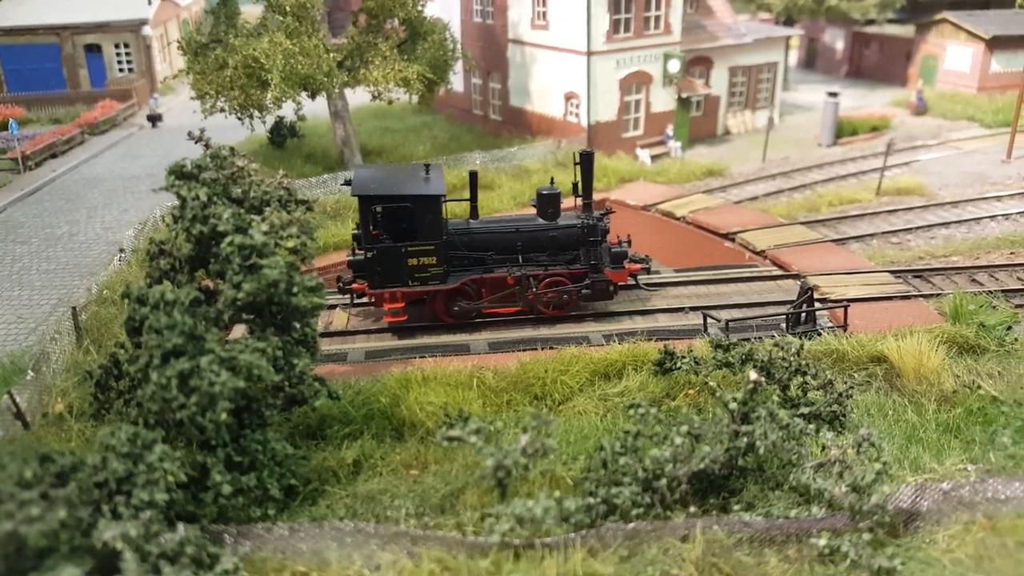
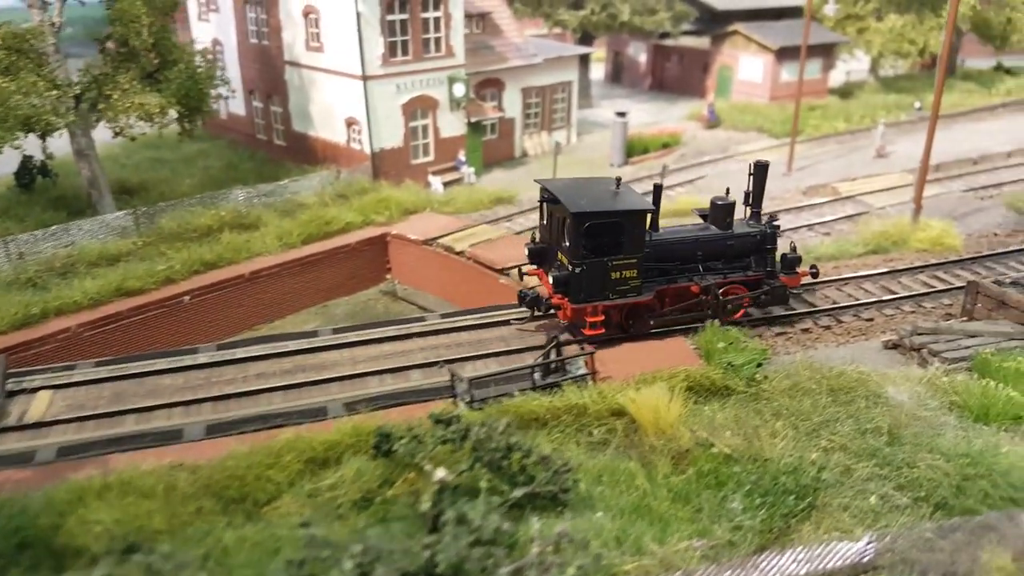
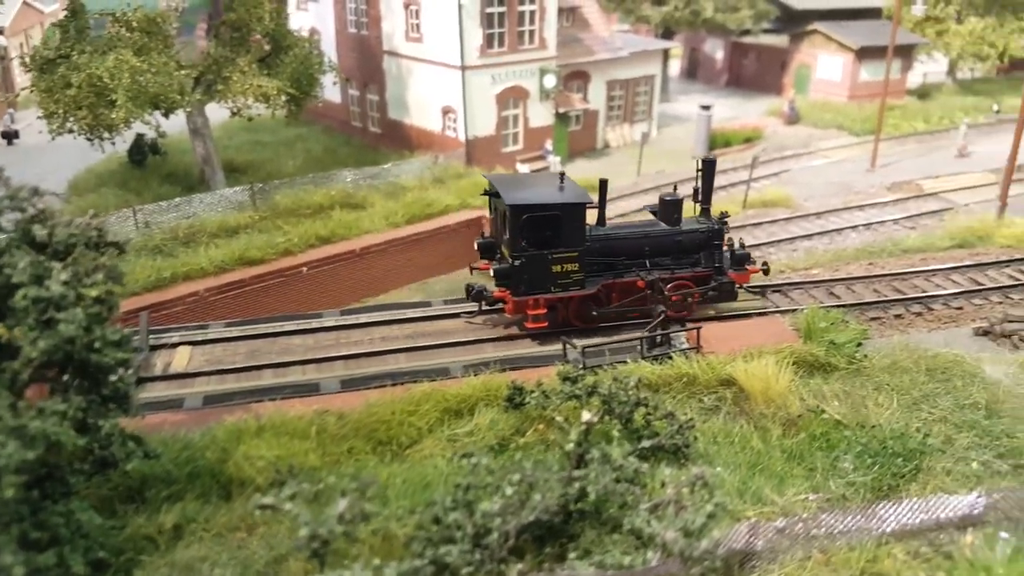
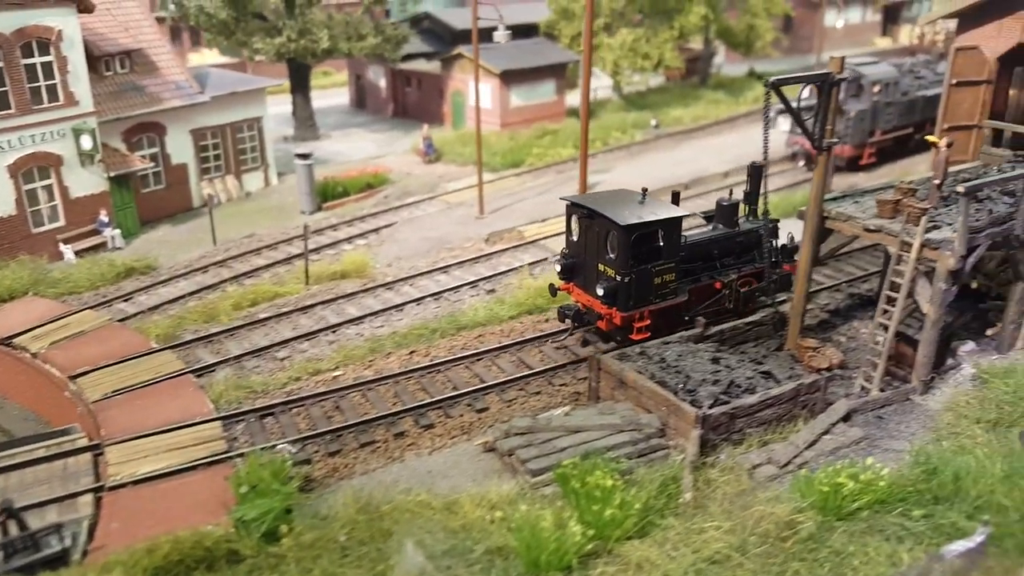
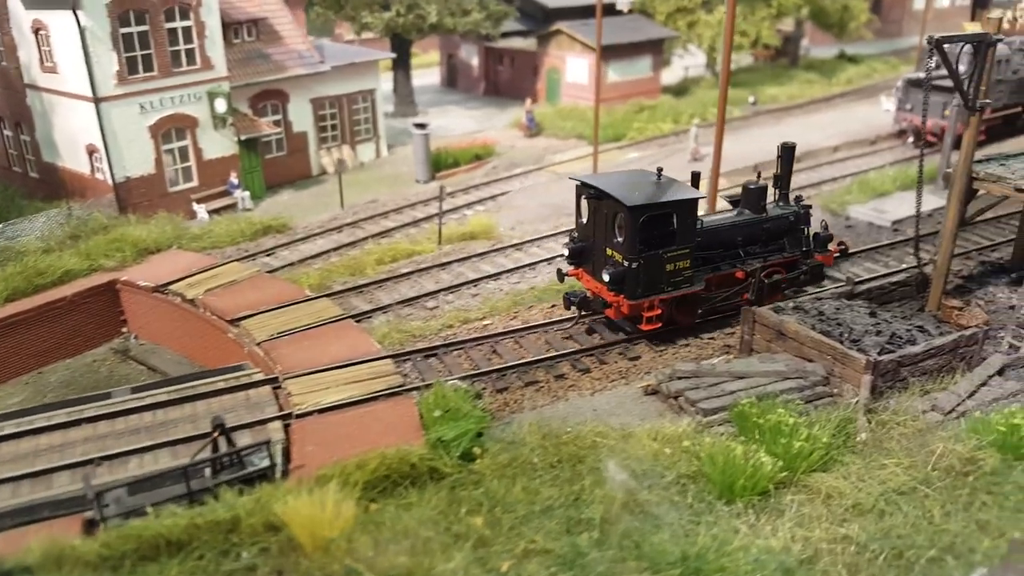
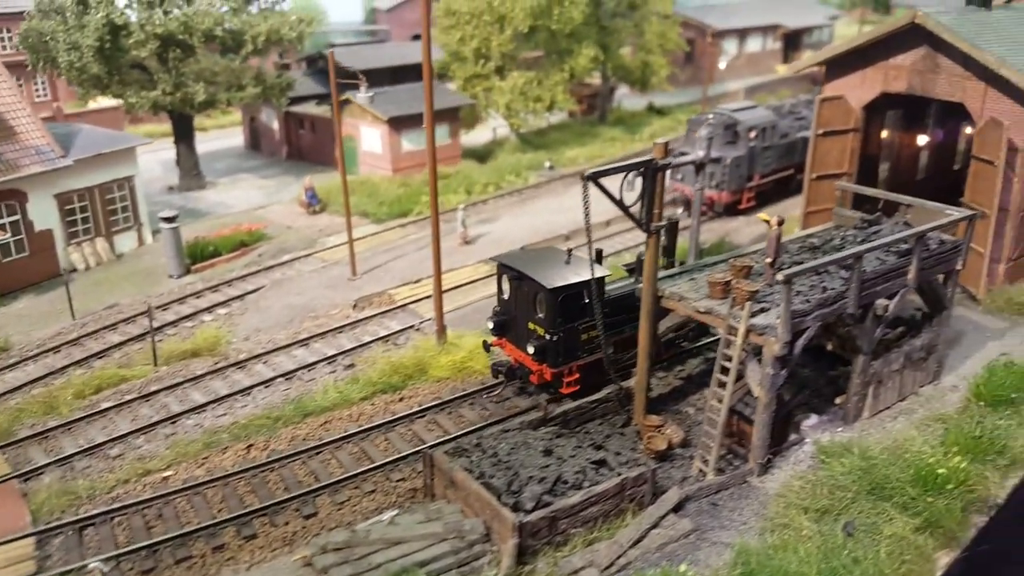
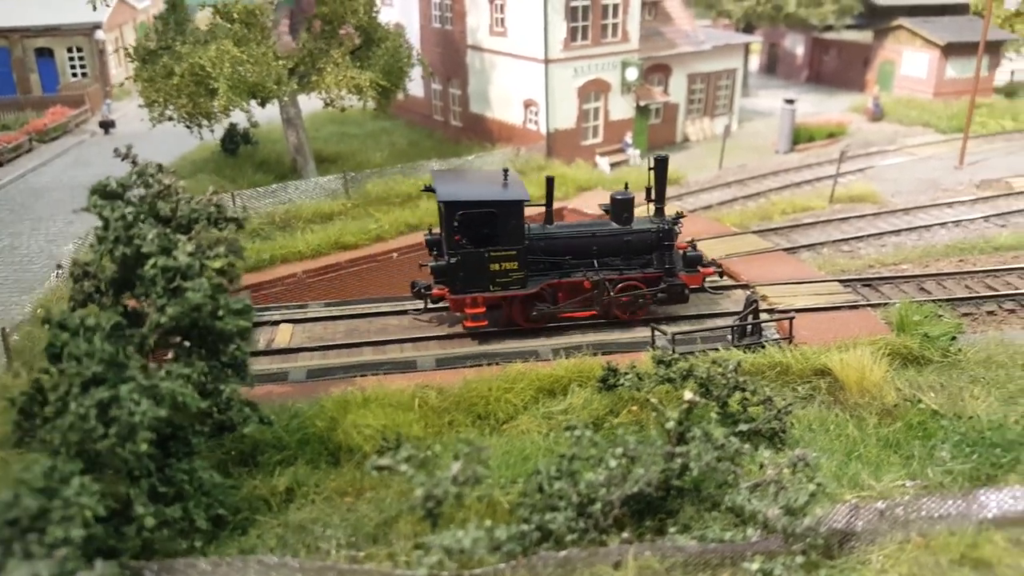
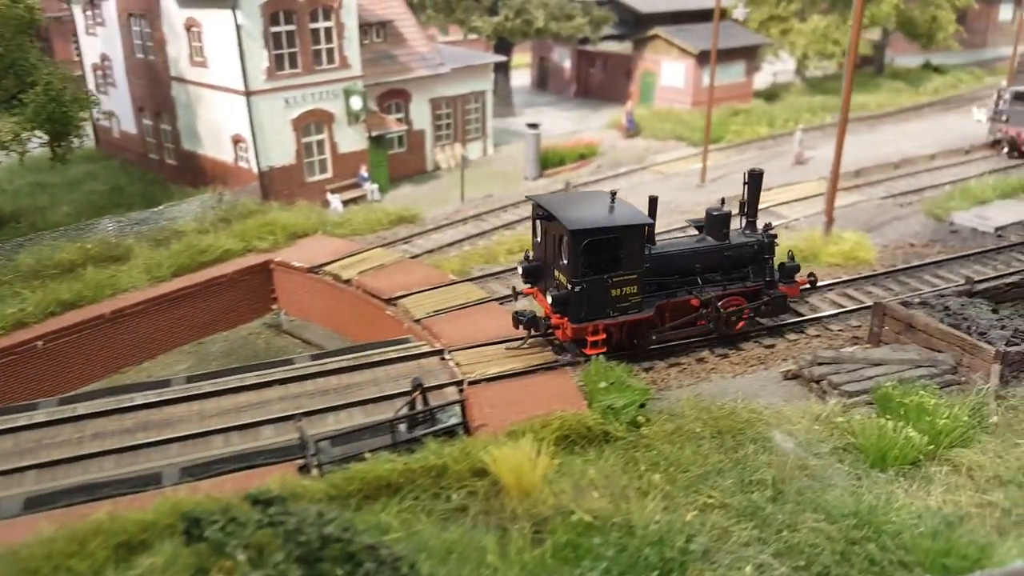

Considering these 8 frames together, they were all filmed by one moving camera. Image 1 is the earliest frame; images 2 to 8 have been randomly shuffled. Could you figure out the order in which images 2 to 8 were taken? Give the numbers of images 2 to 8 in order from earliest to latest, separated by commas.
7, 3, 2, 8, 5, 4, 6
